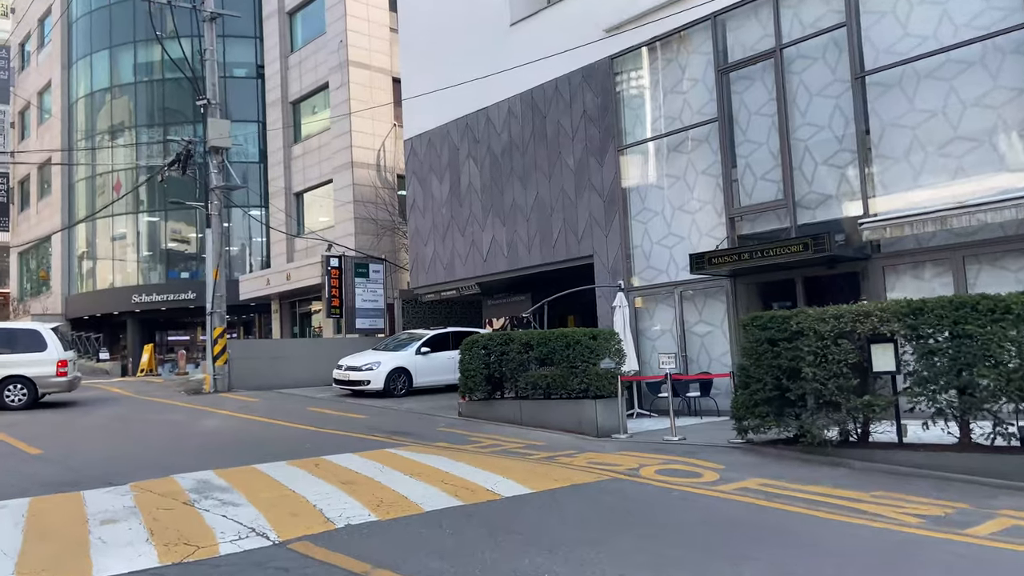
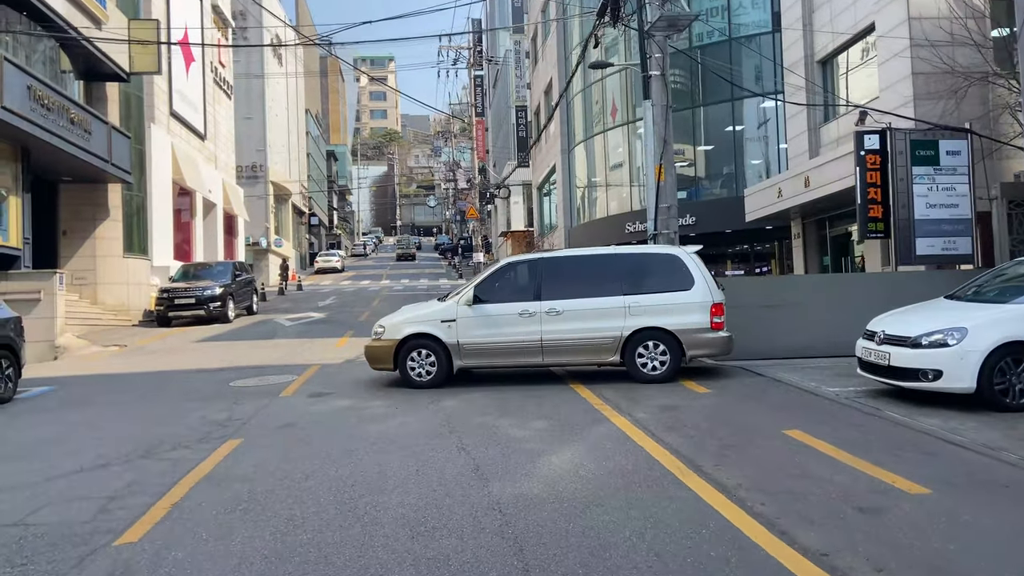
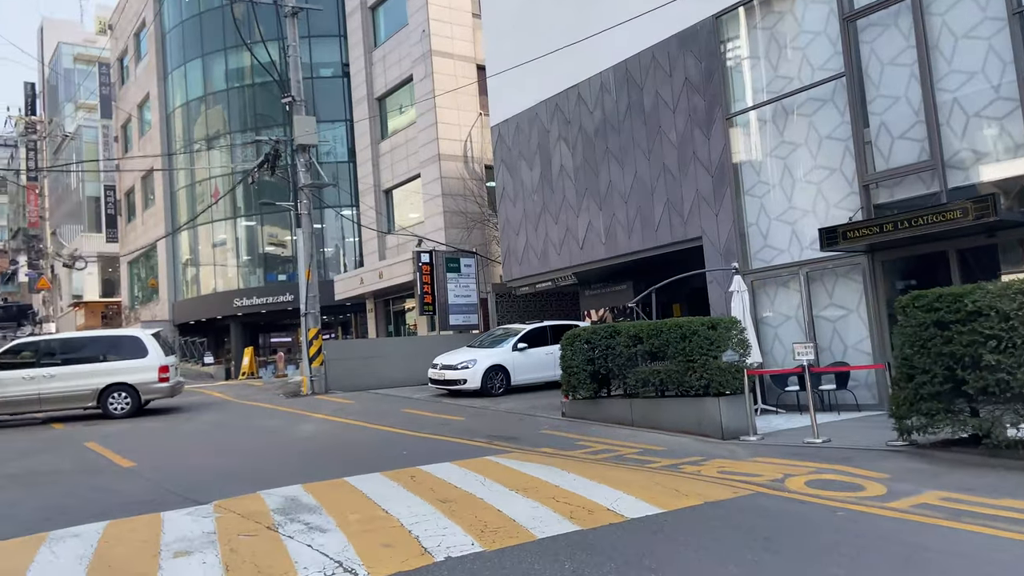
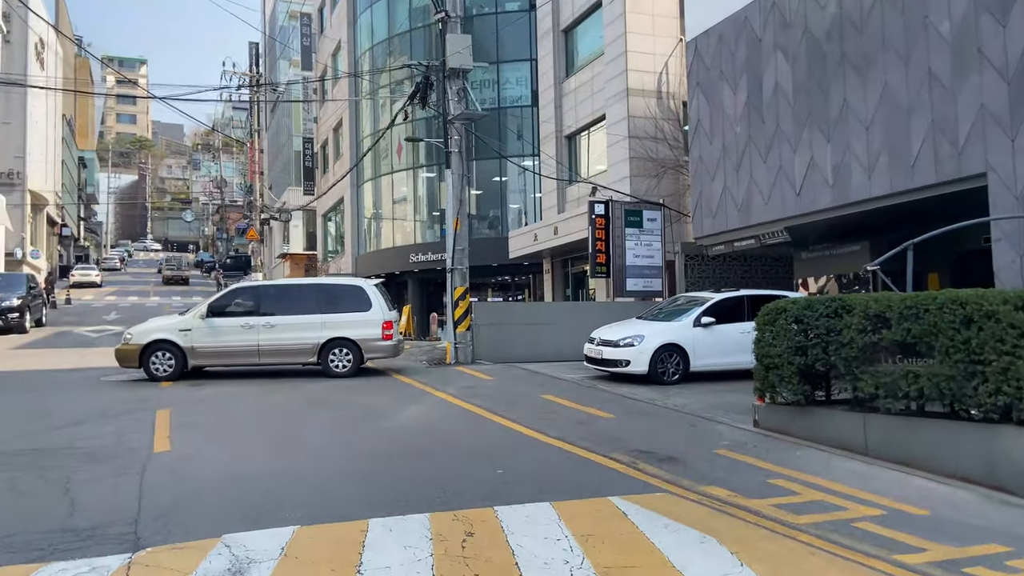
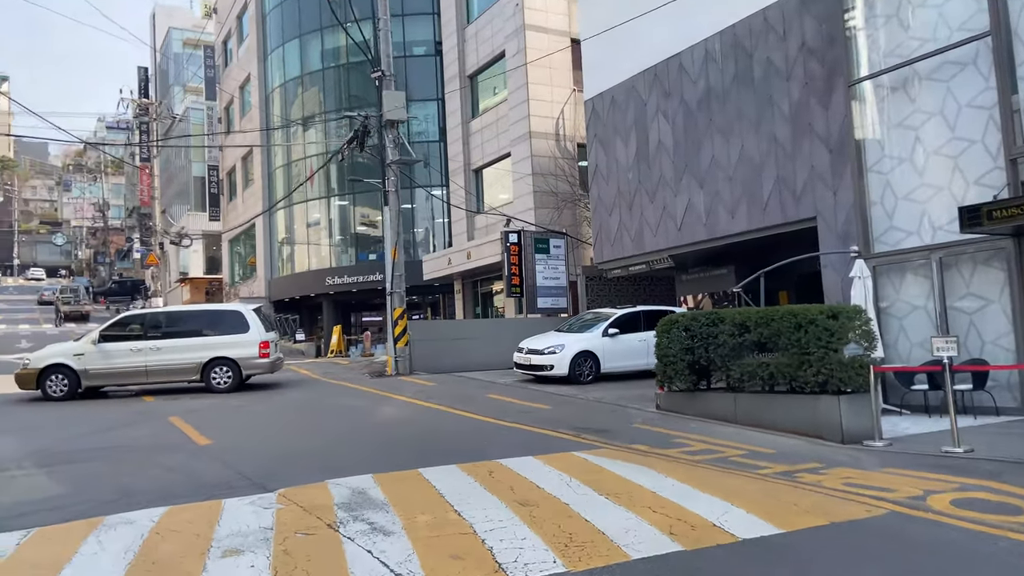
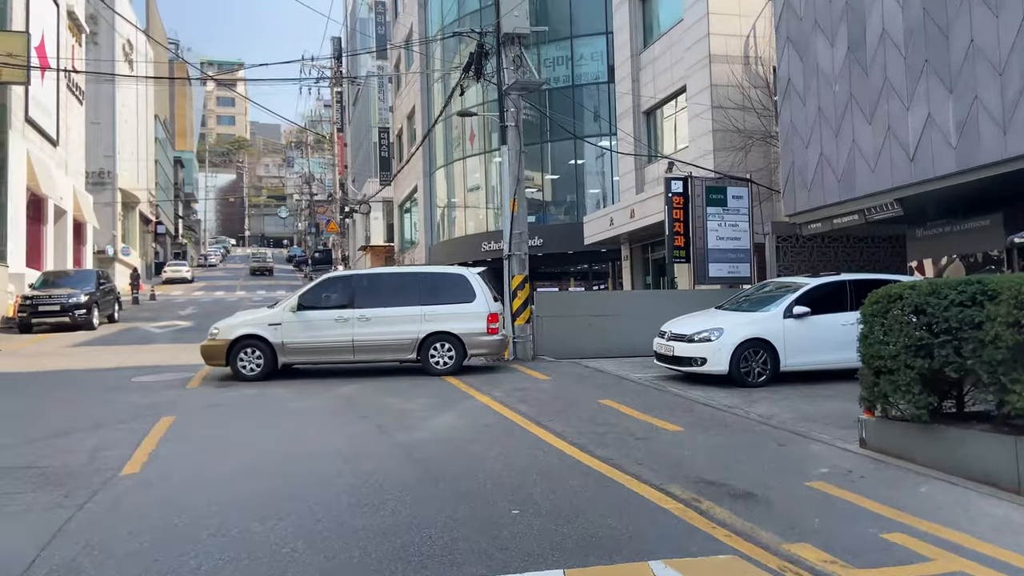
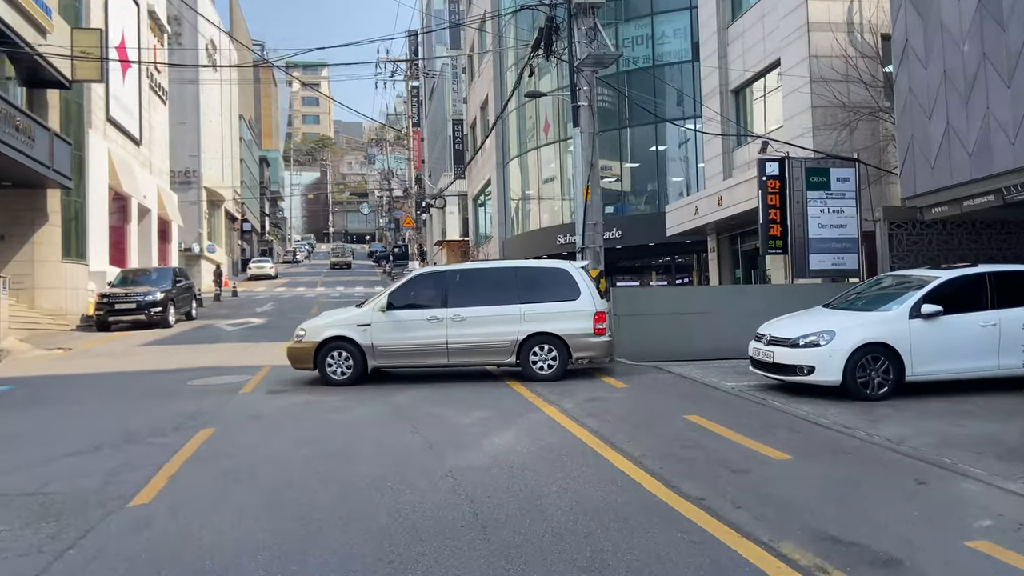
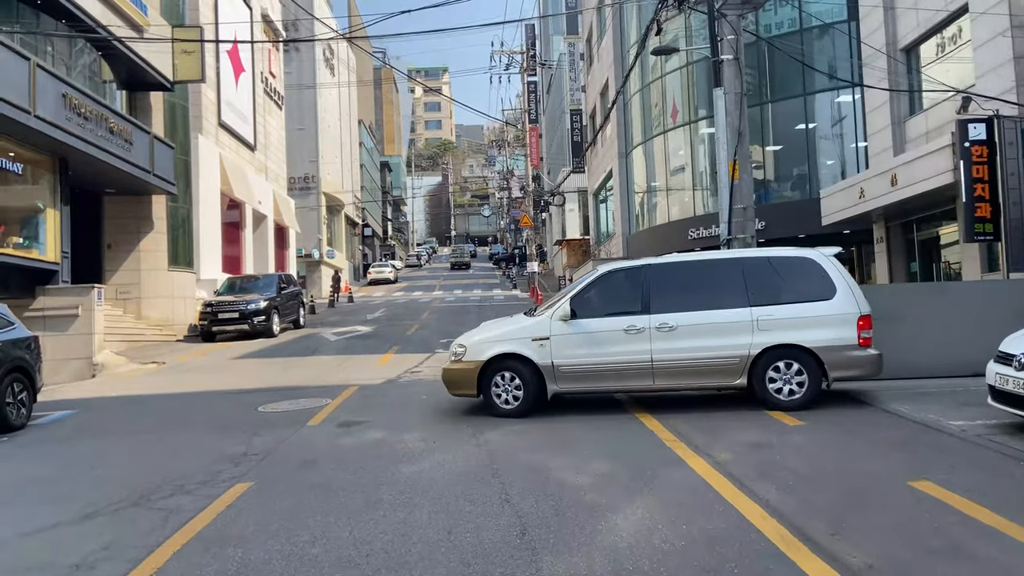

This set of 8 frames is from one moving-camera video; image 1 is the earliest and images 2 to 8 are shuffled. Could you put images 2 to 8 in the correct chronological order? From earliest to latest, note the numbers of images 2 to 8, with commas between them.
3, 5, 4, 6, 7, 2, 8
